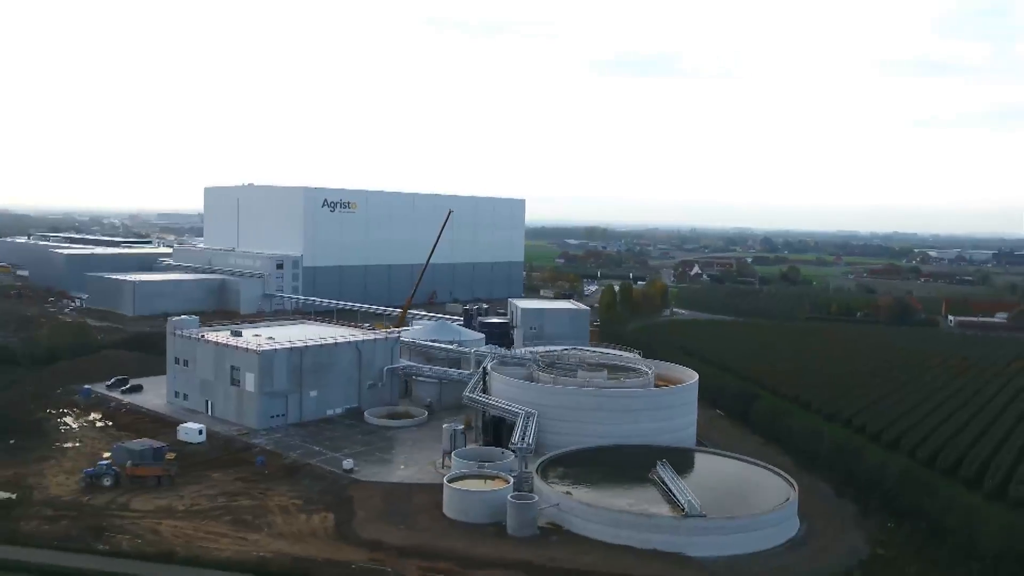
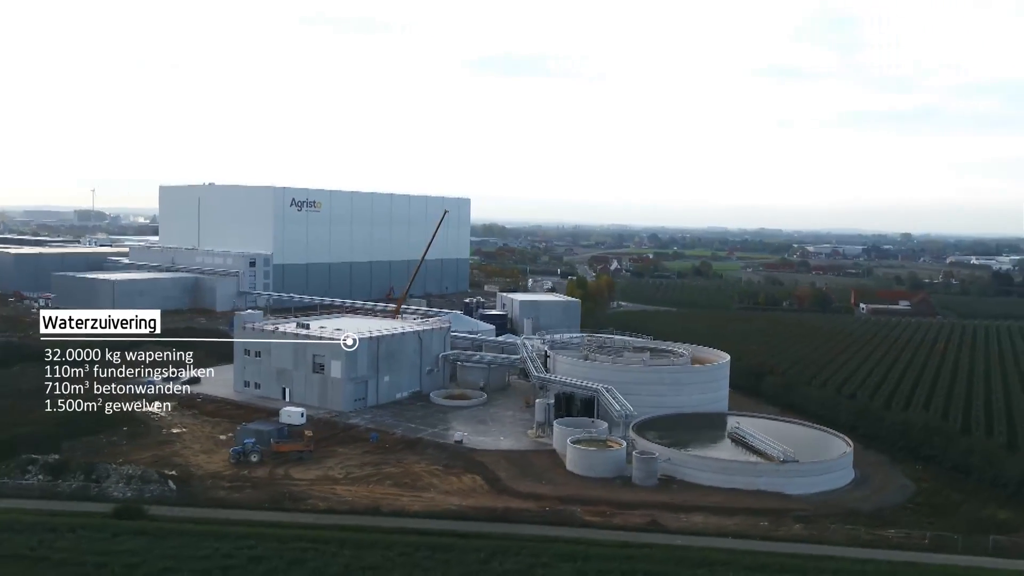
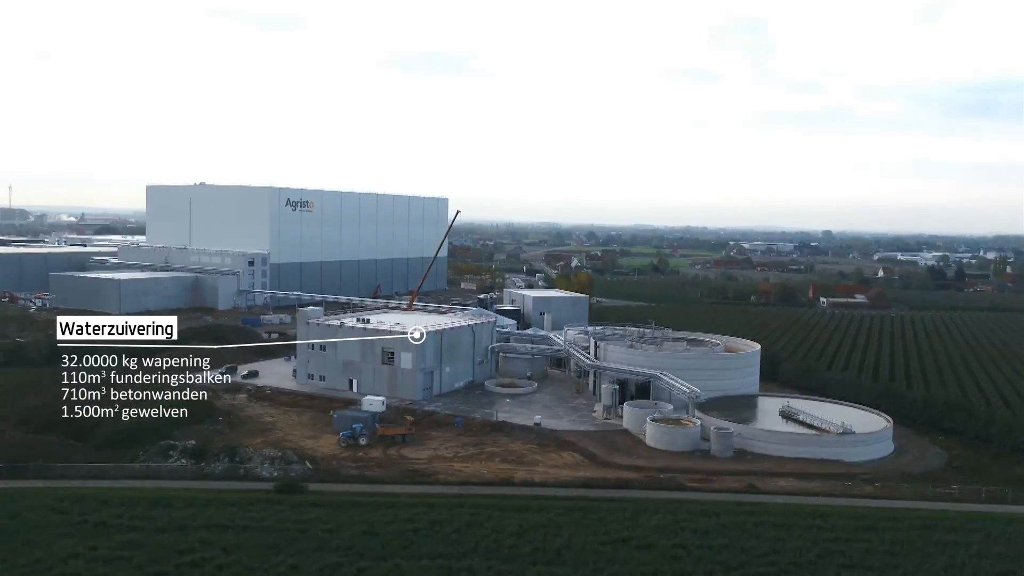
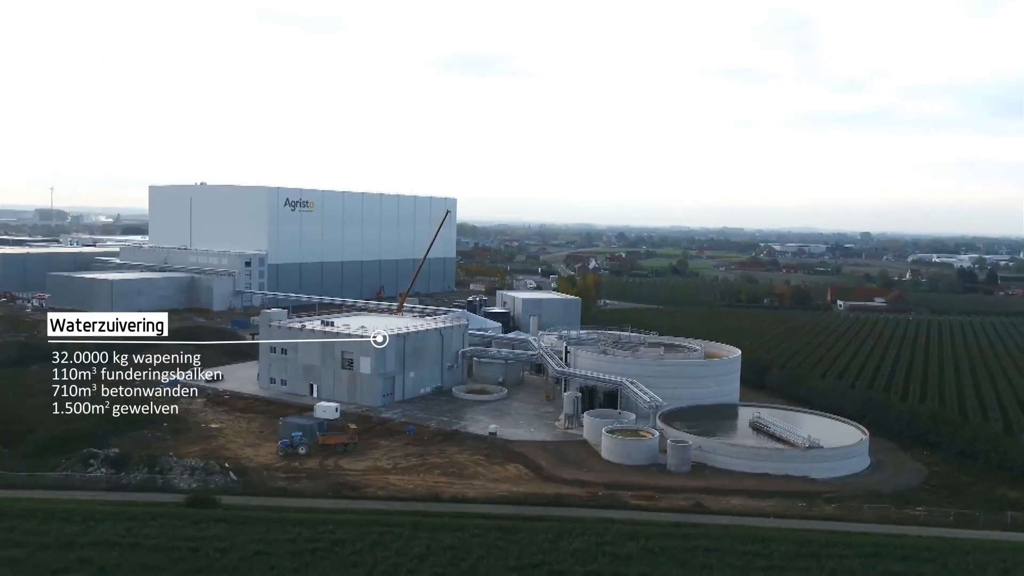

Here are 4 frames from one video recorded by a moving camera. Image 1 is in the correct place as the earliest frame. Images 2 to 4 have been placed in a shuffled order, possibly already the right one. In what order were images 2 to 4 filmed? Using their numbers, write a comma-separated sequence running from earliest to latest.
2, 4, 3
